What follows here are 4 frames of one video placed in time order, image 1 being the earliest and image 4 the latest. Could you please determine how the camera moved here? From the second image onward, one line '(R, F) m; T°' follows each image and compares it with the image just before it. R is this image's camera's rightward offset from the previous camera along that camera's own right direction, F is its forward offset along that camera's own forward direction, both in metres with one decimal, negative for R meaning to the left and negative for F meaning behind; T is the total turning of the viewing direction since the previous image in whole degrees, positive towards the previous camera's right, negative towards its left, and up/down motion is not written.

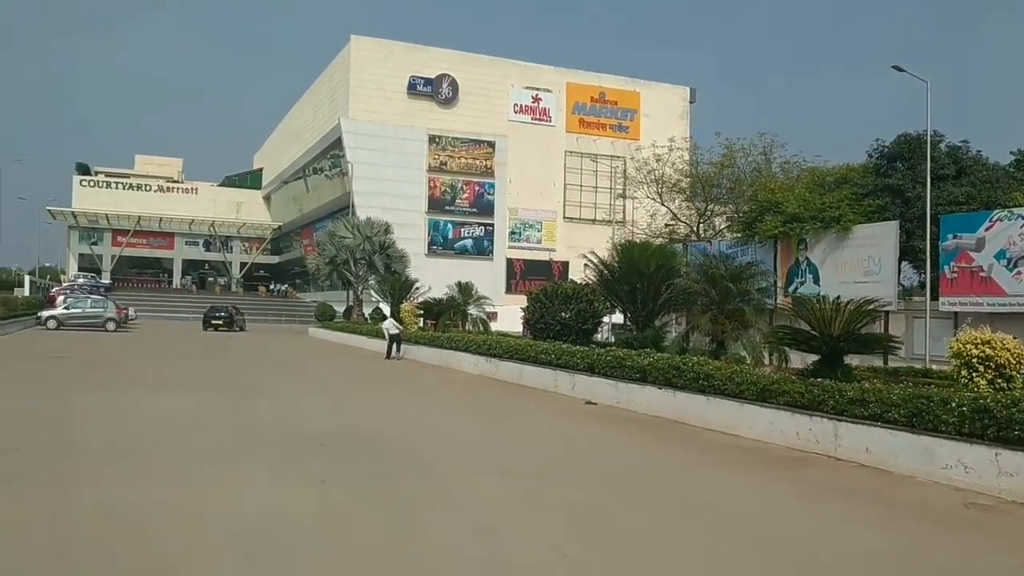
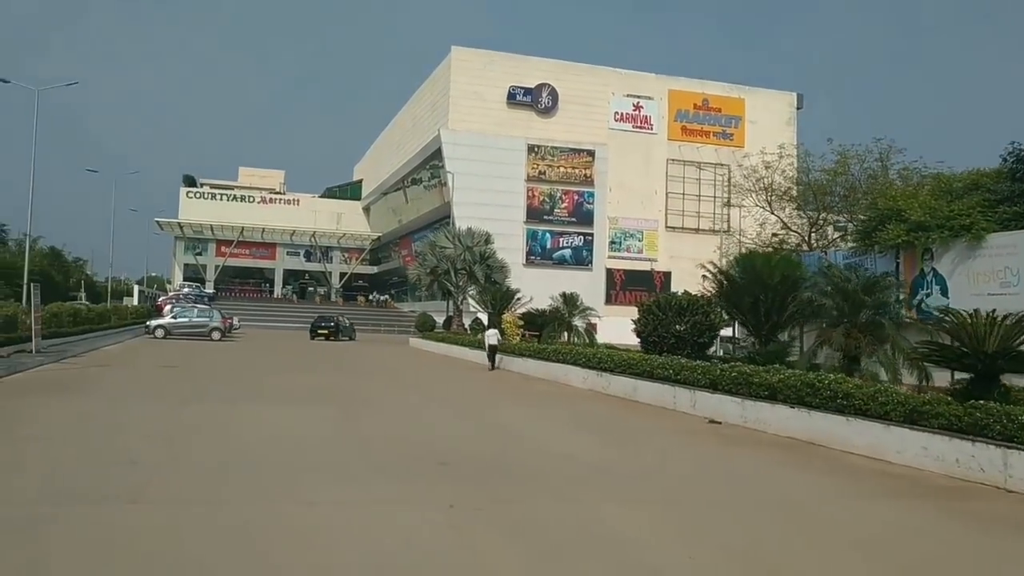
(-0.4, +0.6) m; -6°
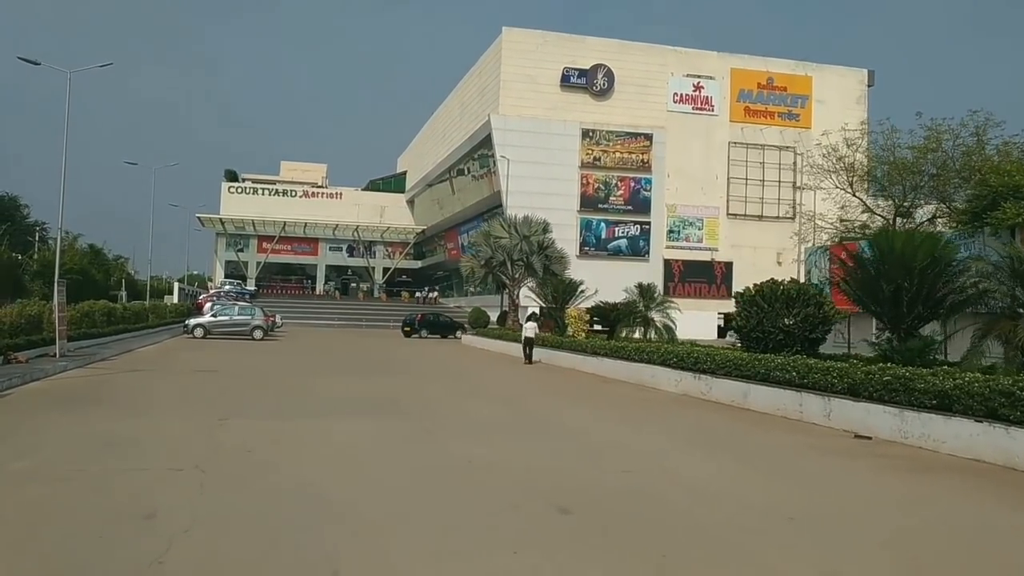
(-0.8, +2.6) m; -3°
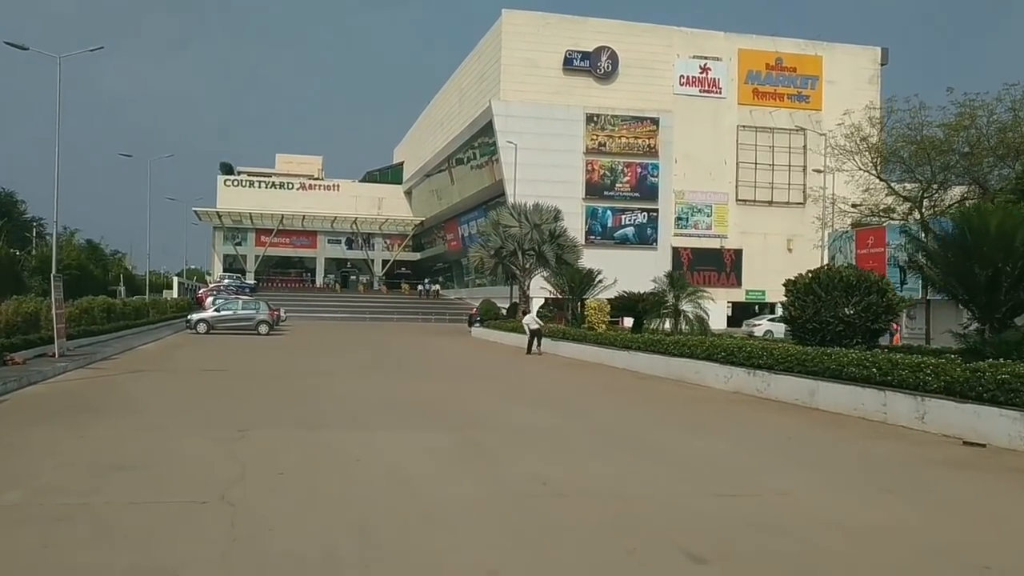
(-0.8, +1.5) m; +1°
